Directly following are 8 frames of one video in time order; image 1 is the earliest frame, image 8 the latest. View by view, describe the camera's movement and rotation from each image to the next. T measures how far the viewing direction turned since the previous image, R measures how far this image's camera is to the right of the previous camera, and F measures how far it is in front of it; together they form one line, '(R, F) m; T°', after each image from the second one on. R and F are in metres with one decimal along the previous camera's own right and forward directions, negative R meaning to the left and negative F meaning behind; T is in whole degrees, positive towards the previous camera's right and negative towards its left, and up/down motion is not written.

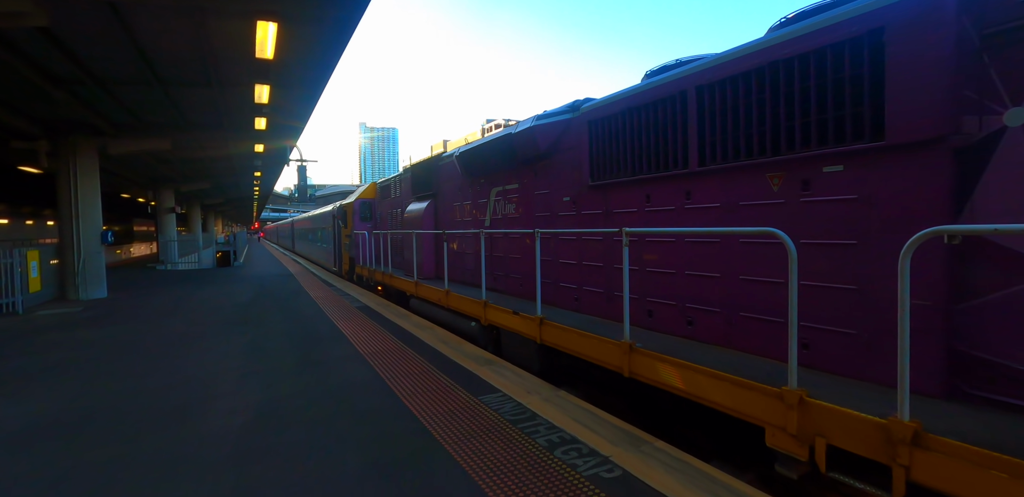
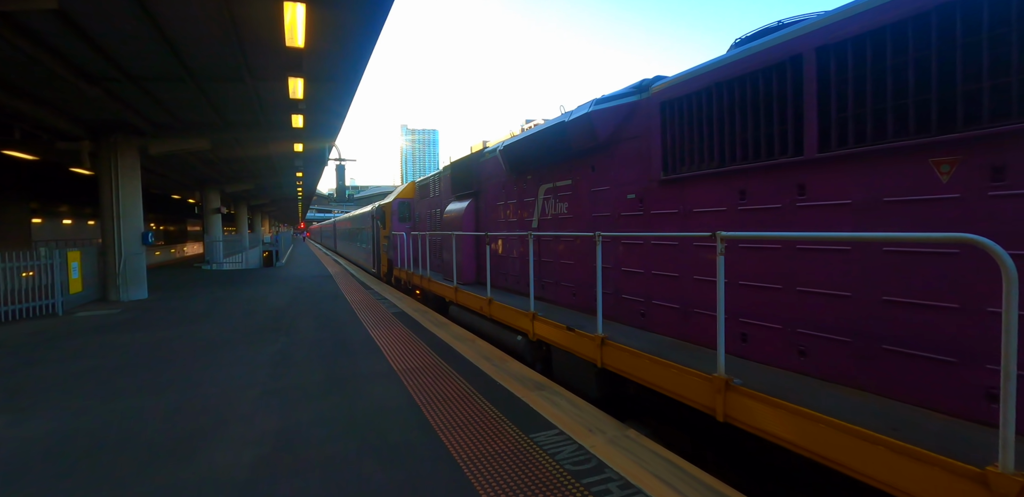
(-0.2, +0.6) m; -5°
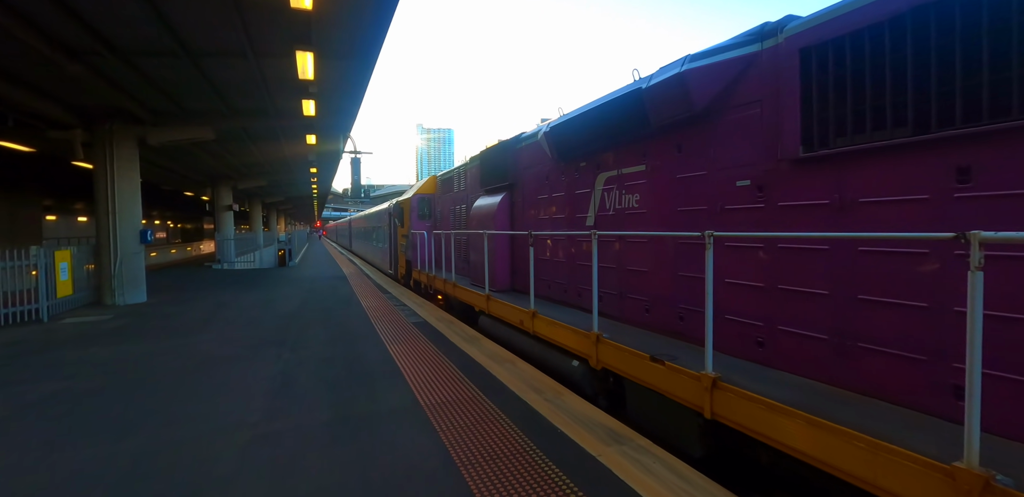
(-0.4, +1.0) m; -2°
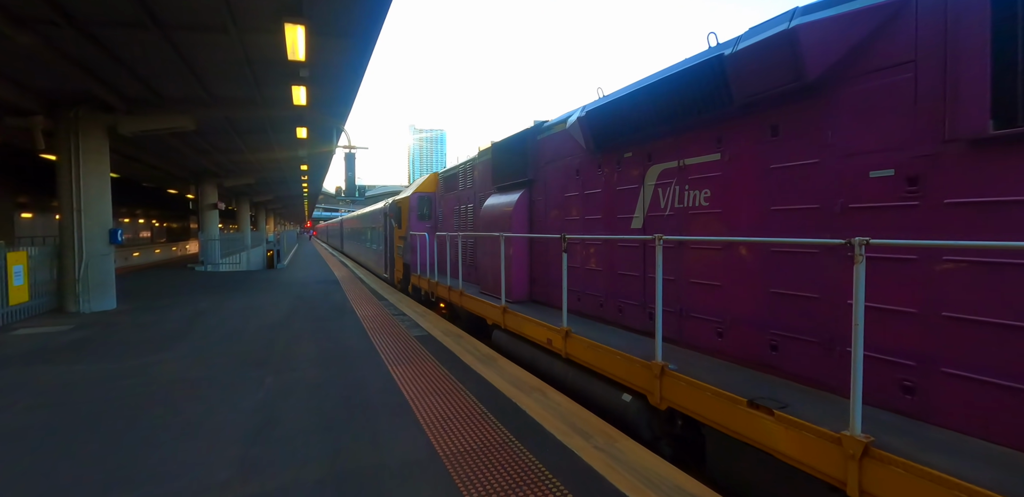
(-0.4, +0.8) m; +1°
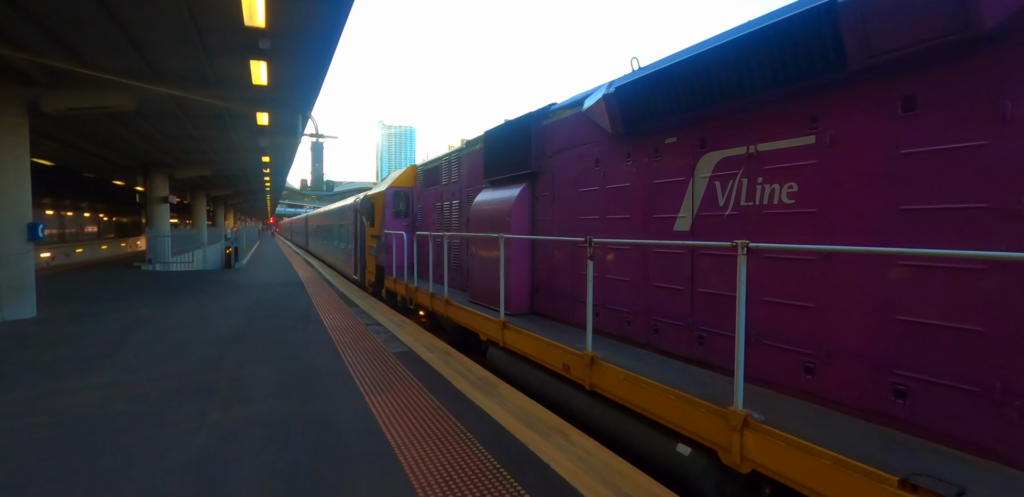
(-0.3, +0.8) m; +4°
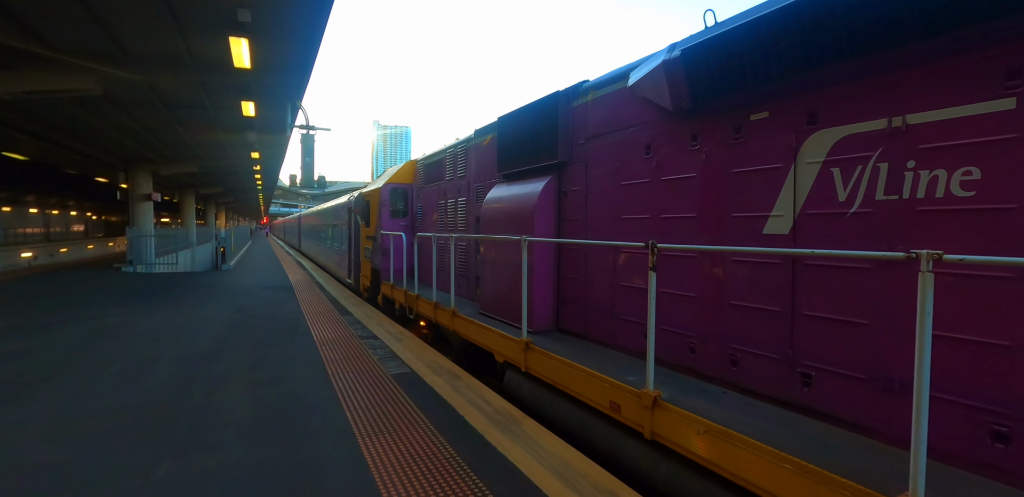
(-0.3, +0.8) m; +1°
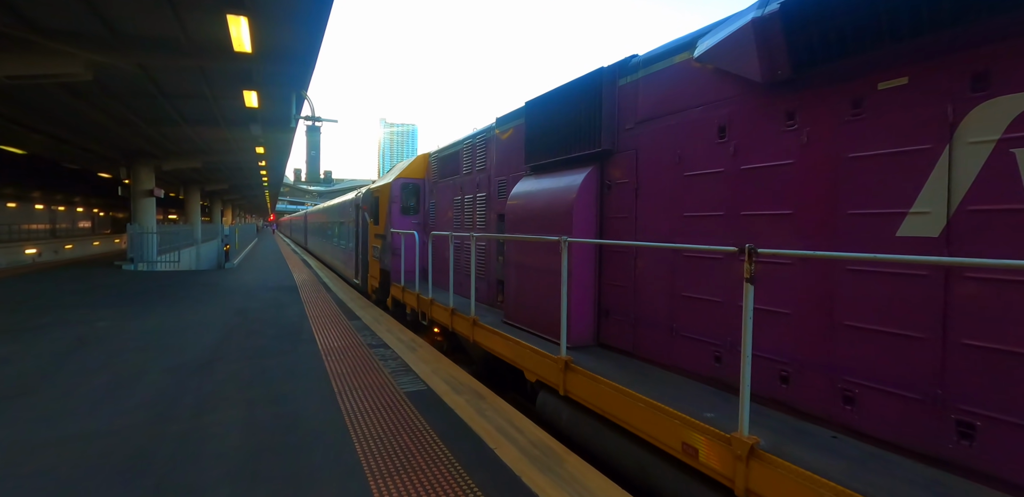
(-0.2, +0.5) m; -1°
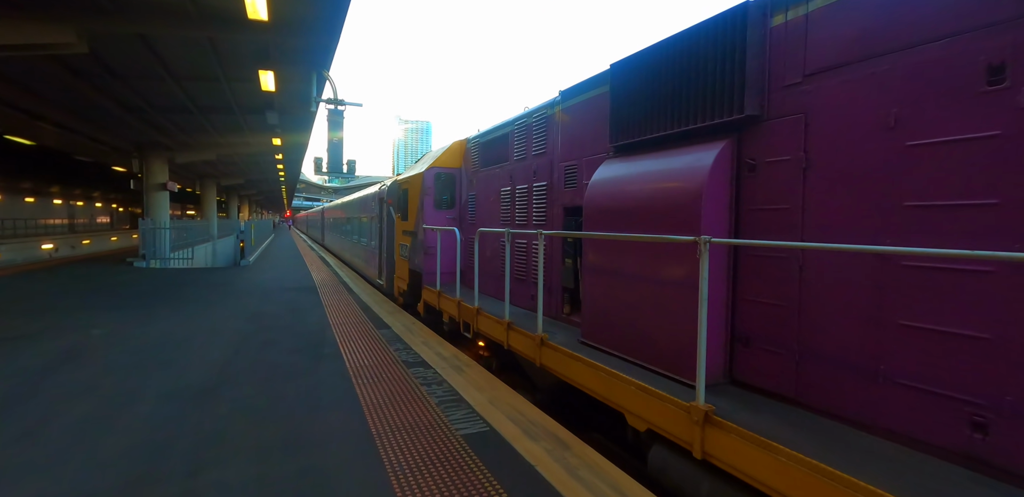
(-0.6, +0.9) m; -2°
